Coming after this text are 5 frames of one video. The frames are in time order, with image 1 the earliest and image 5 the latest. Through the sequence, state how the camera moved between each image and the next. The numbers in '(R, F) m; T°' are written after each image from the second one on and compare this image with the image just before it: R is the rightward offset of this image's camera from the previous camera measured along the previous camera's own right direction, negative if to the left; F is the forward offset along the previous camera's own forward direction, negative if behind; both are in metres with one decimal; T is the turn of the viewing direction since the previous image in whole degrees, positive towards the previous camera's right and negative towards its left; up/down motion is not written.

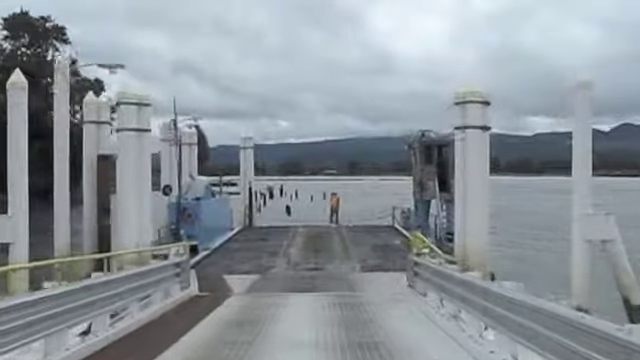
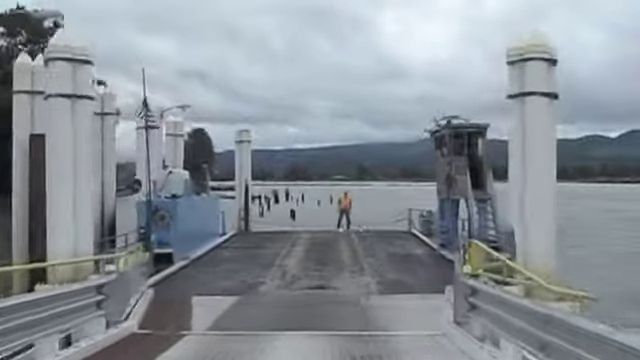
(+0.1, +6.6) m; 0°
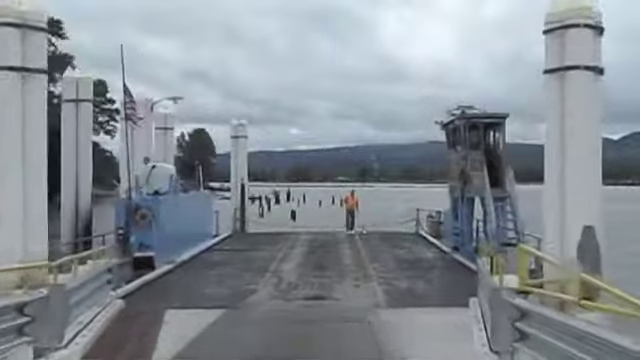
(0.0, +2.9) m; 0°
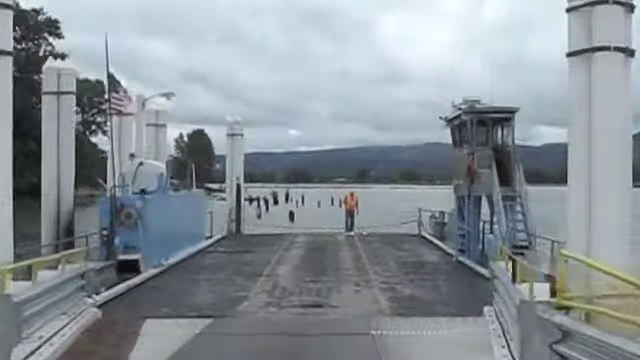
(0.0, +1.6) m; 0°
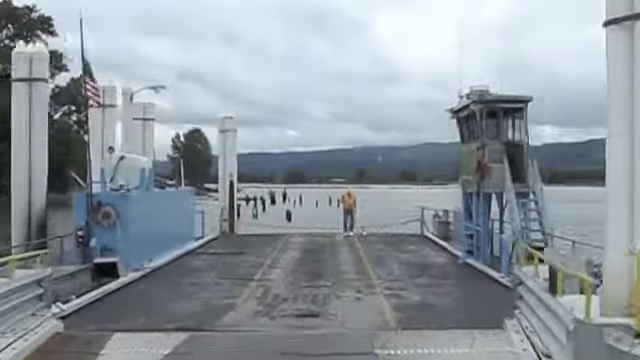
(0.0, +2.0) m; 0°
